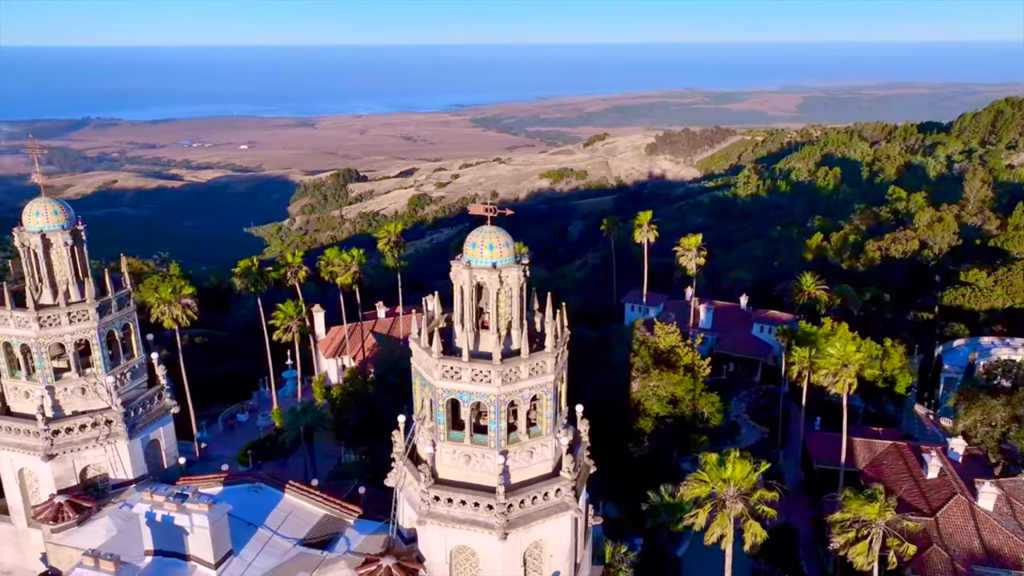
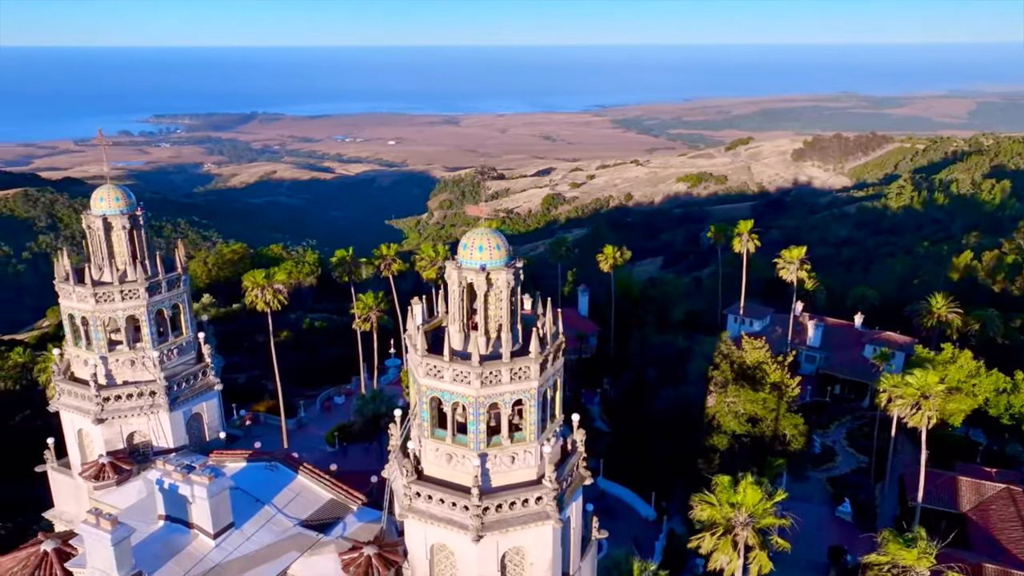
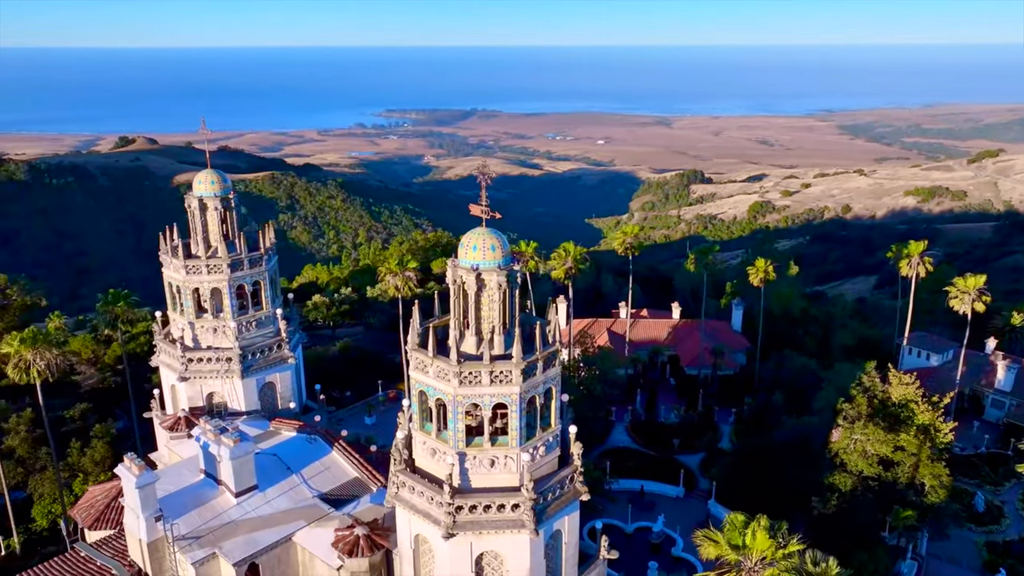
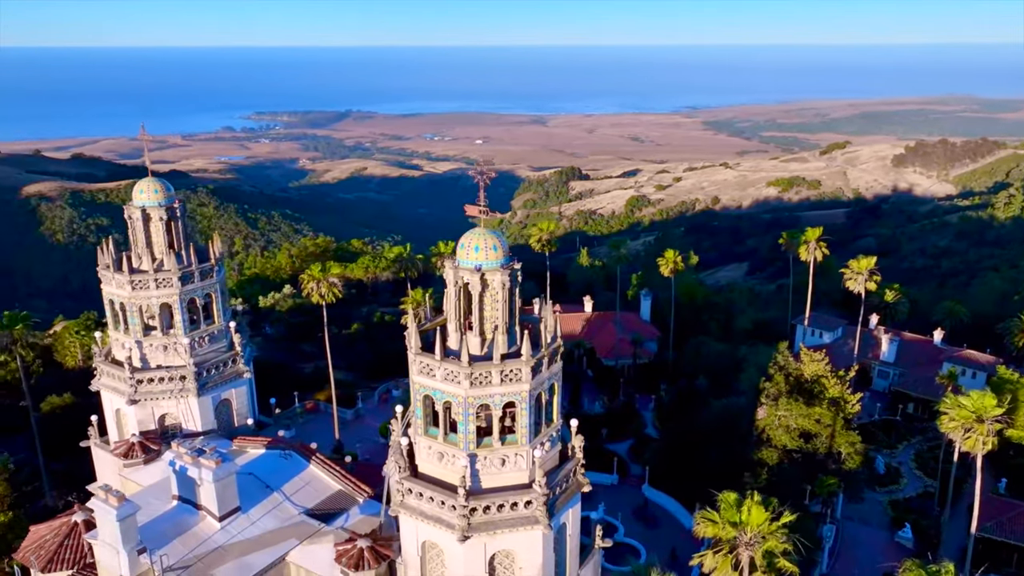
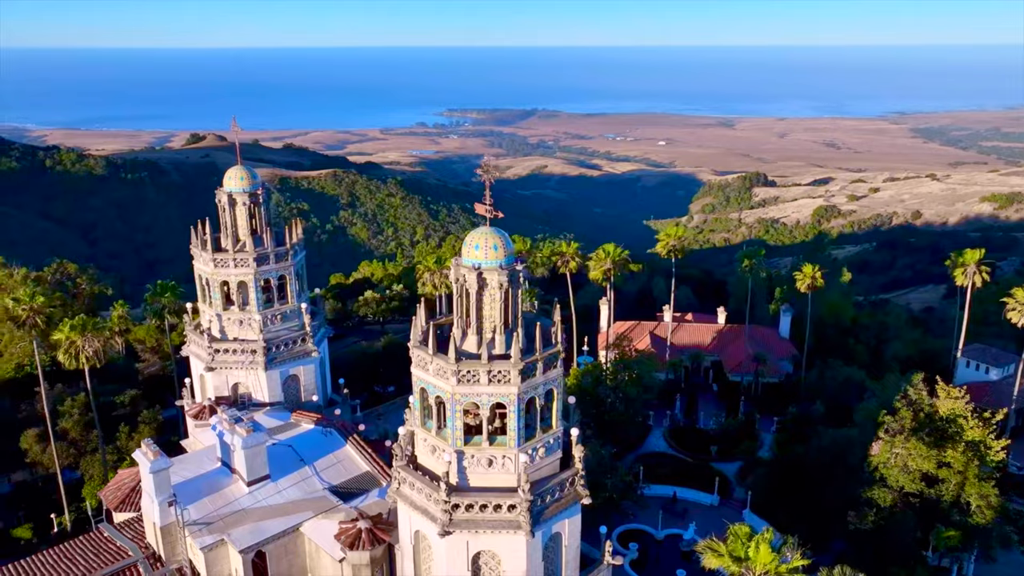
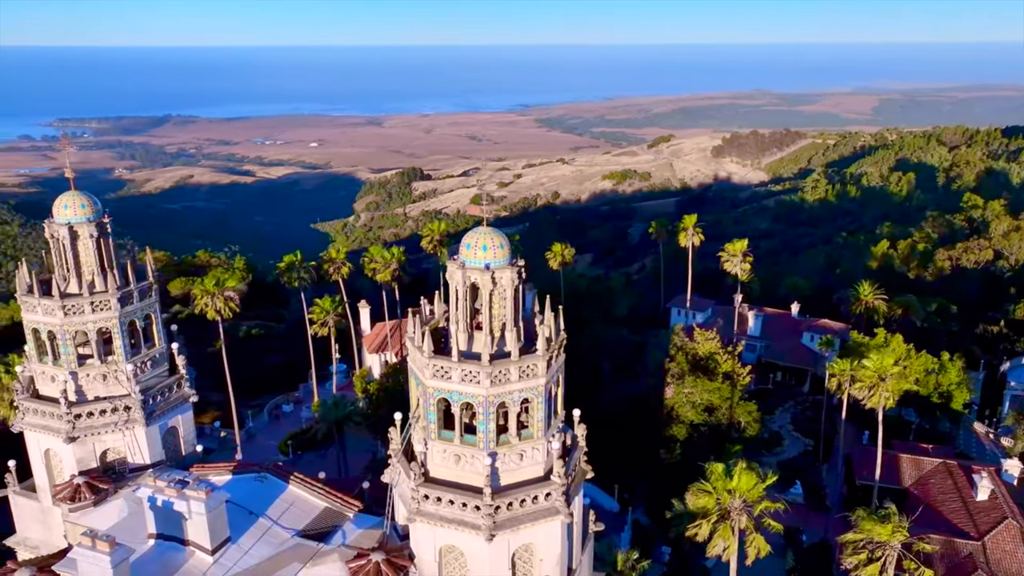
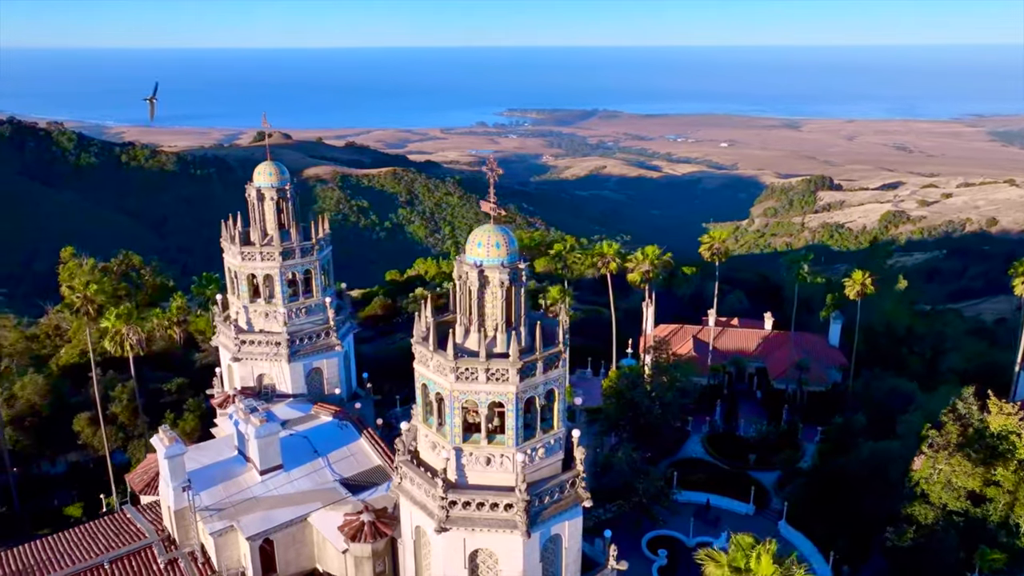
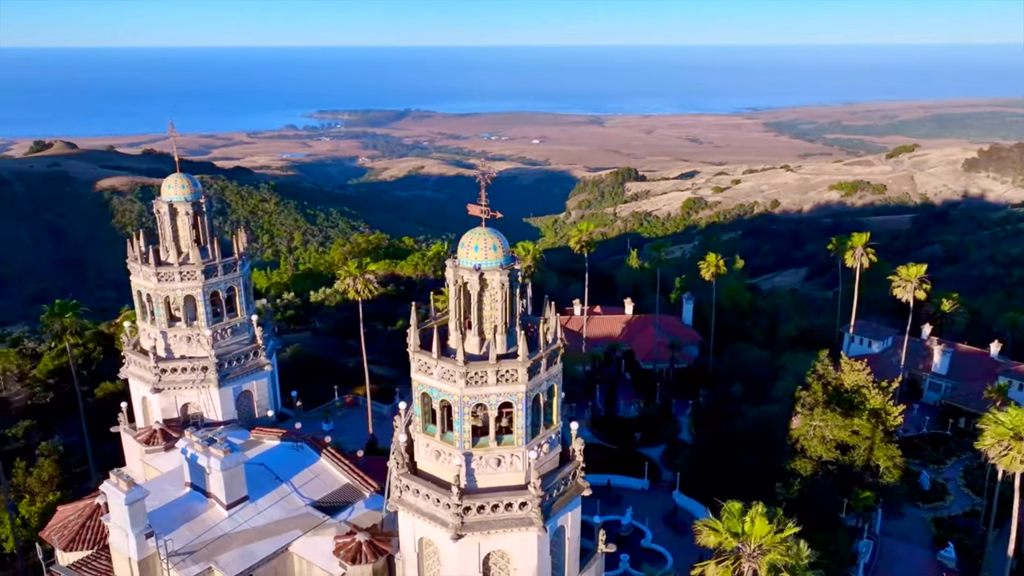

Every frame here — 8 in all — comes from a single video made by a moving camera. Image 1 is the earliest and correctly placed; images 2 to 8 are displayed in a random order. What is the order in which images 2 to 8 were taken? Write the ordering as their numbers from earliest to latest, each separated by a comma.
6, 2, 4, 8, 3, 5, 7
